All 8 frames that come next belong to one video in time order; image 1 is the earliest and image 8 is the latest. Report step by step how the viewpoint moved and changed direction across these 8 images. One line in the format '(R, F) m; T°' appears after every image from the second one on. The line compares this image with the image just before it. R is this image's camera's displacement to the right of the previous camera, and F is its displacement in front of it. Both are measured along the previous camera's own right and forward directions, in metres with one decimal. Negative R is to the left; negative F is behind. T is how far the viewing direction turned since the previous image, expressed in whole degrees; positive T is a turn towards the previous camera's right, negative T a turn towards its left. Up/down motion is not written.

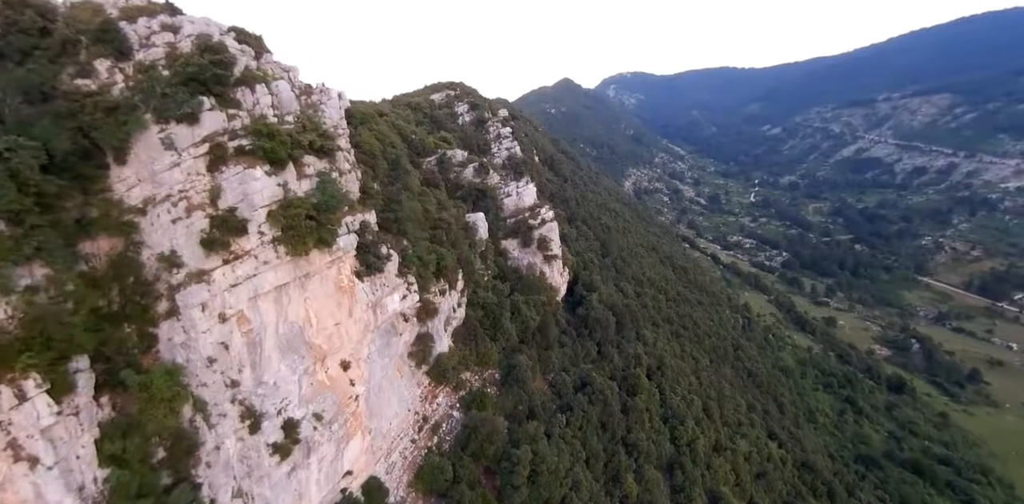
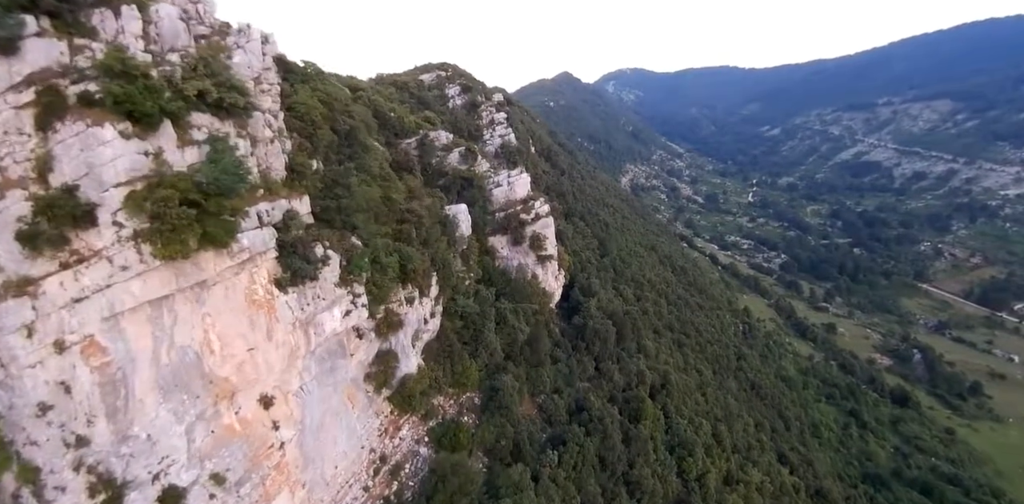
(+0.5, +5.3) m; +1°
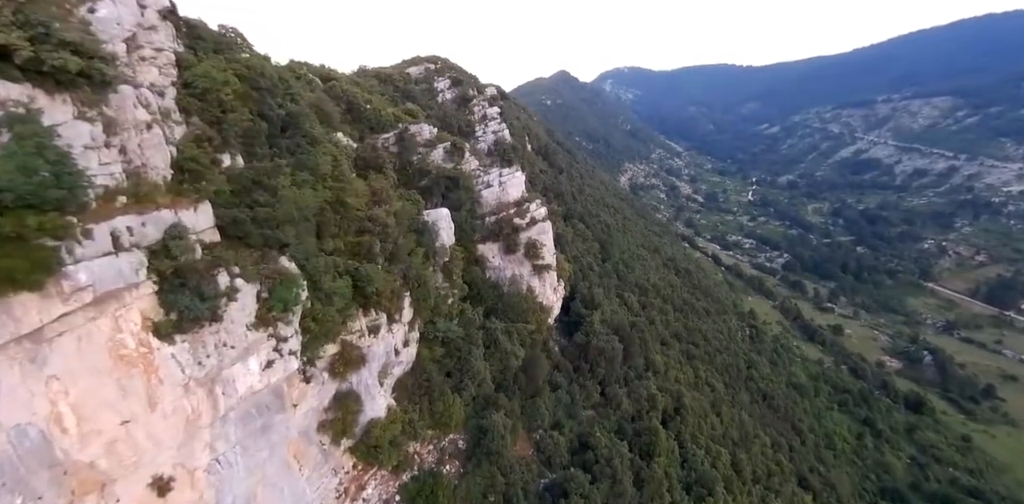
(+0.5, +4.3) m; 0°
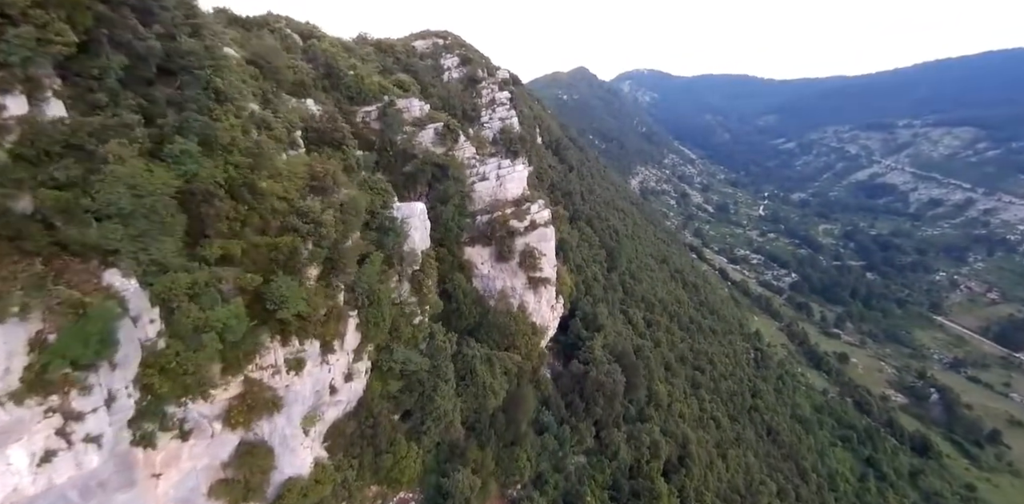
(+0.5, +5.0) m; 0°
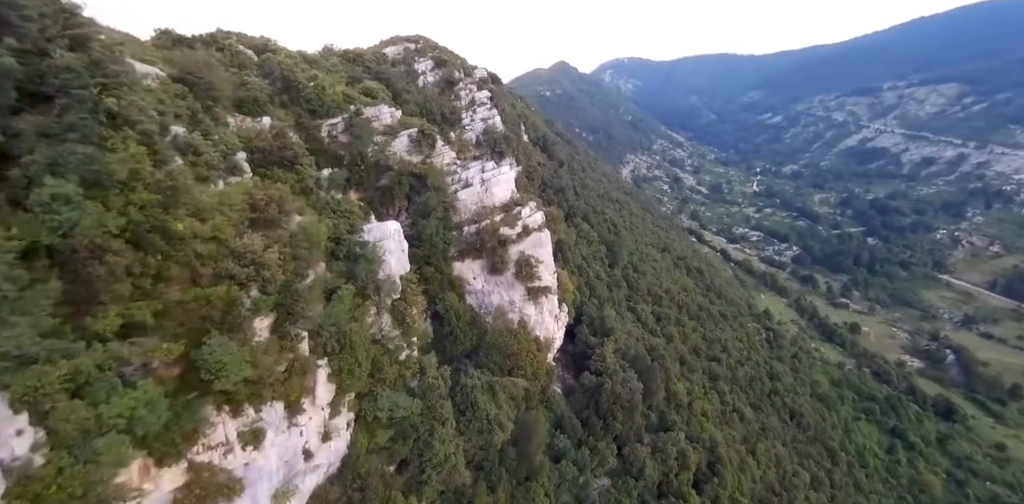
(+0.3, +2.3) m; 0°
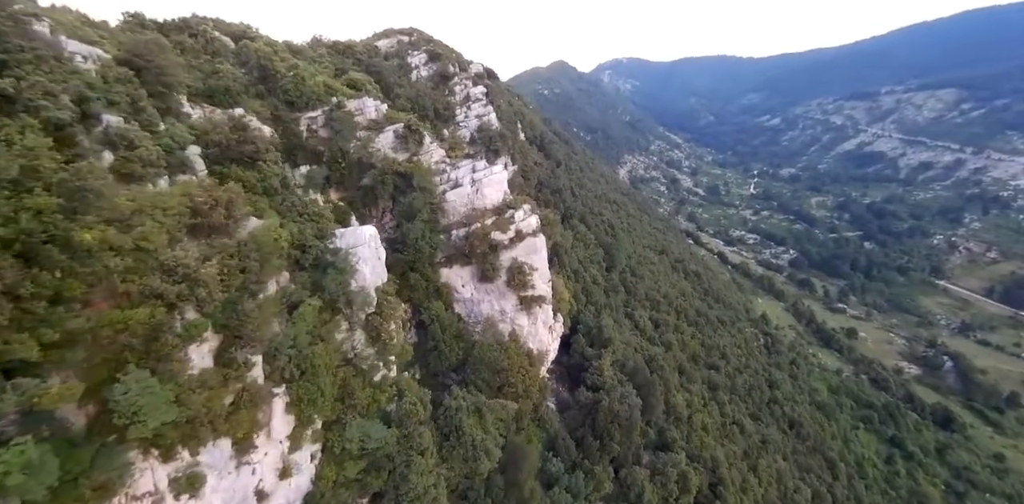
(+0.3, +1.7) m; 0°
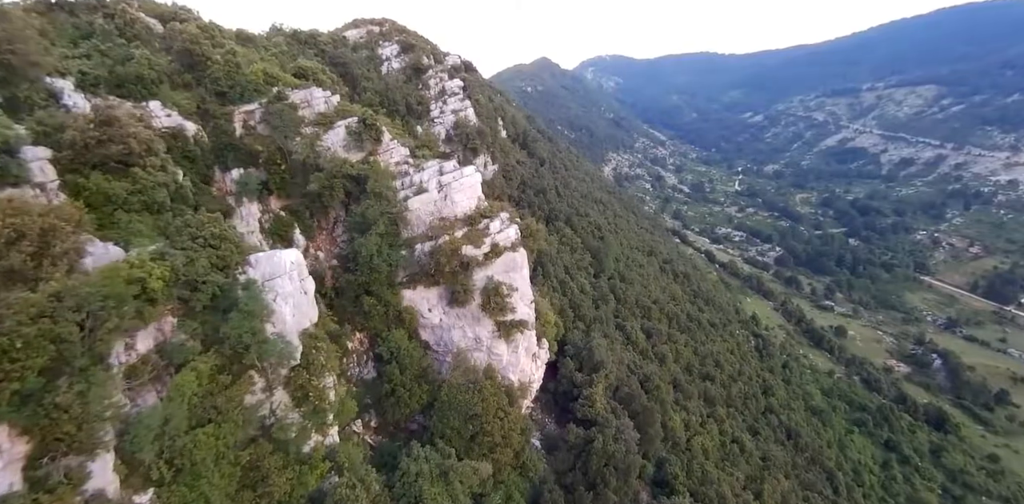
(+0.6, +3.3) m; +2°
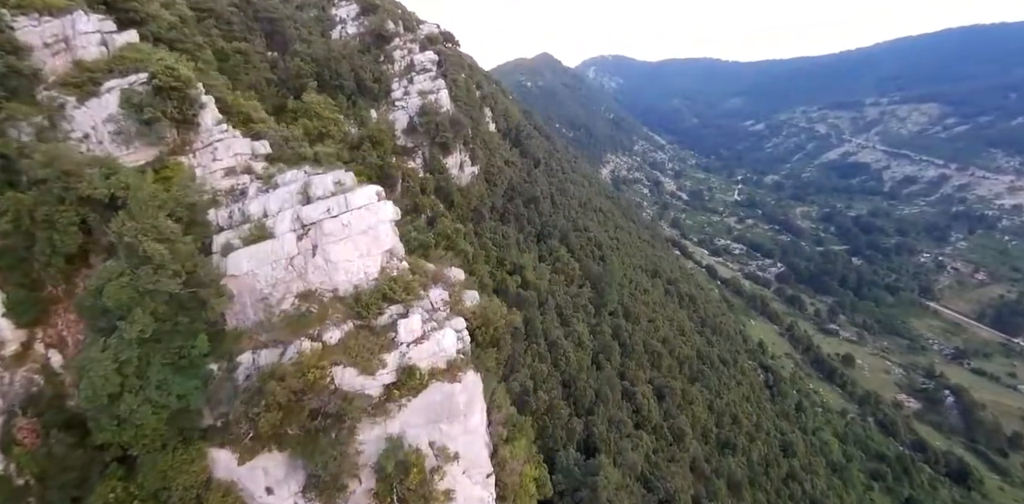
(+1.0, +9.7) m; +1°
